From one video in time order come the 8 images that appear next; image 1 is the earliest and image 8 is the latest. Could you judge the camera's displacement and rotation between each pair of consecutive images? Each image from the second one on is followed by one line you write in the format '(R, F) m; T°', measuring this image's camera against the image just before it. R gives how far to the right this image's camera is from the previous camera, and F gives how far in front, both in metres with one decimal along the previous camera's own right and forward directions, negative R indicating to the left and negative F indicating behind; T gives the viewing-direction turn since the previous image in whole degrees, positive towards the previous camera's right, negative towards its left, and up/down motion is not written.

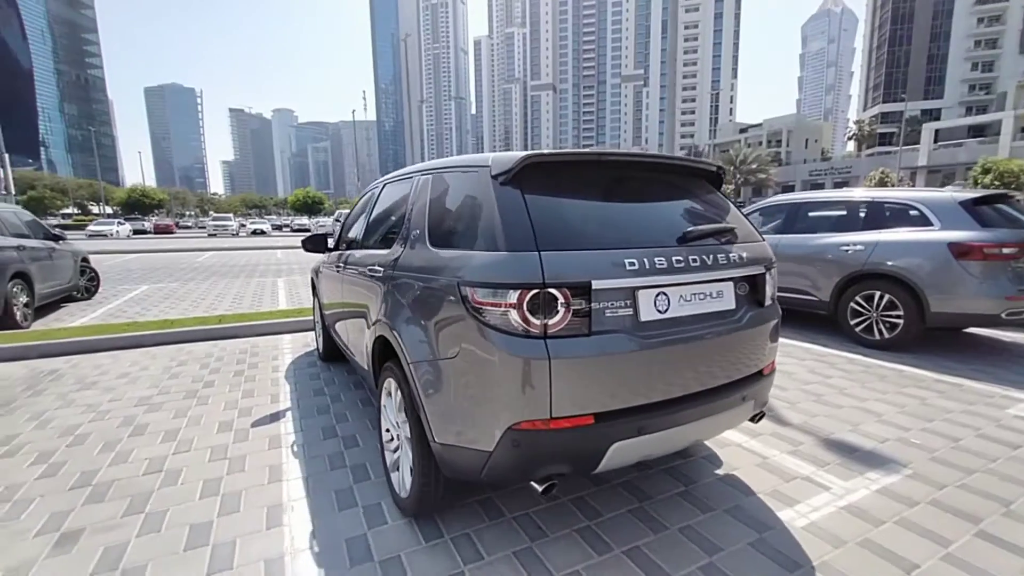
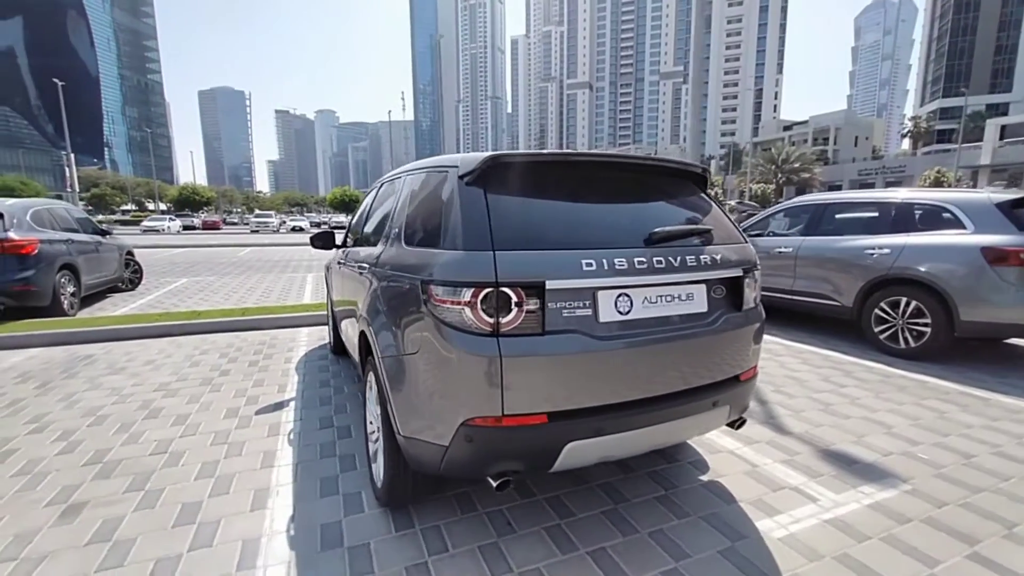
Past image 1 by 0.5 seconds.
(+0.3, 0.0) m; -4°
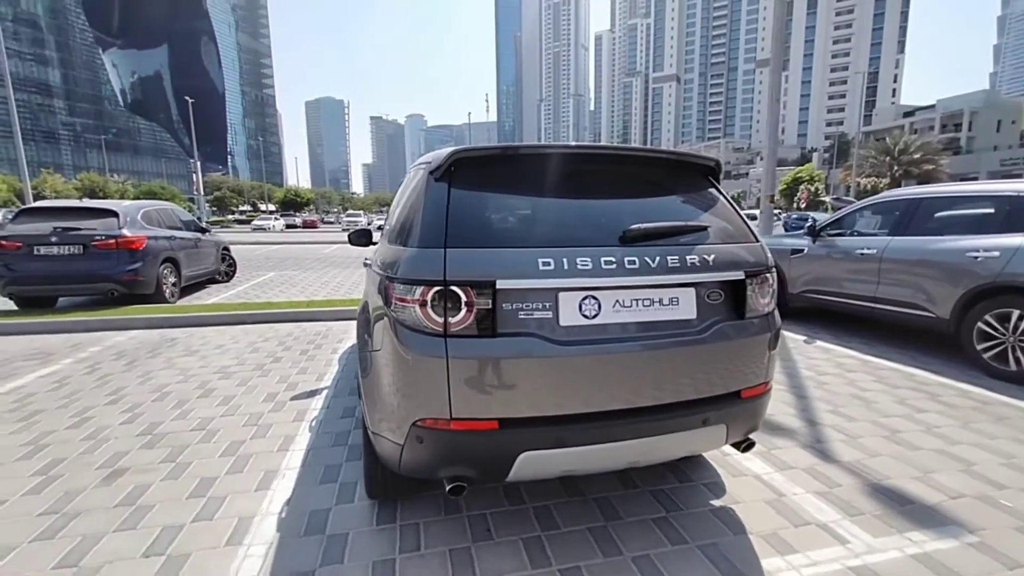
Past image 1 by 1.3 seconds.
(+0.4, +0.1) m; -10°
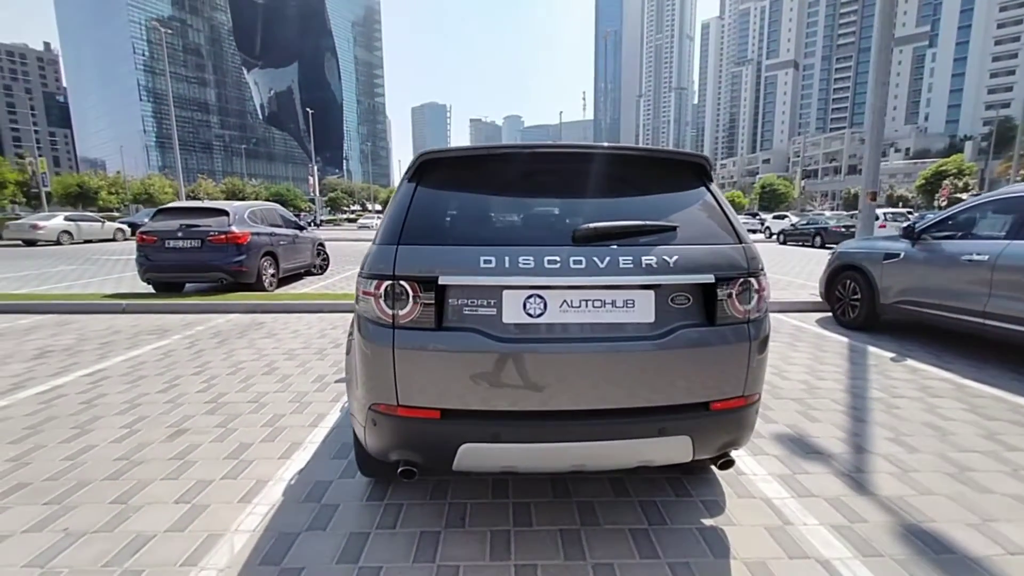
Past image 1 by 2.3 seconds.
(+0.5, 0.0) m; -11°
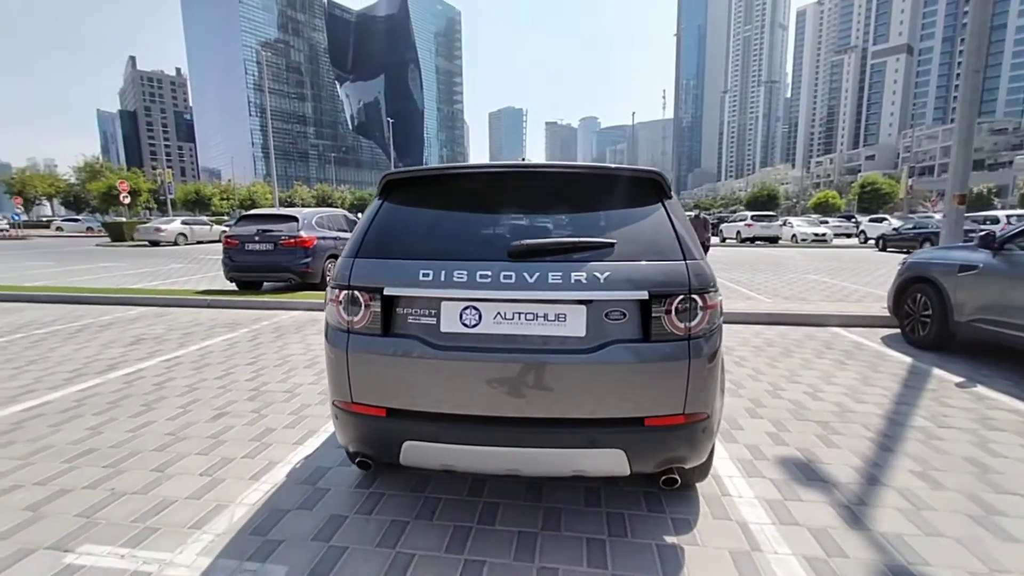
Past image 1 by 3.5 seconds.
(+0.5, -0.1) m; -9°
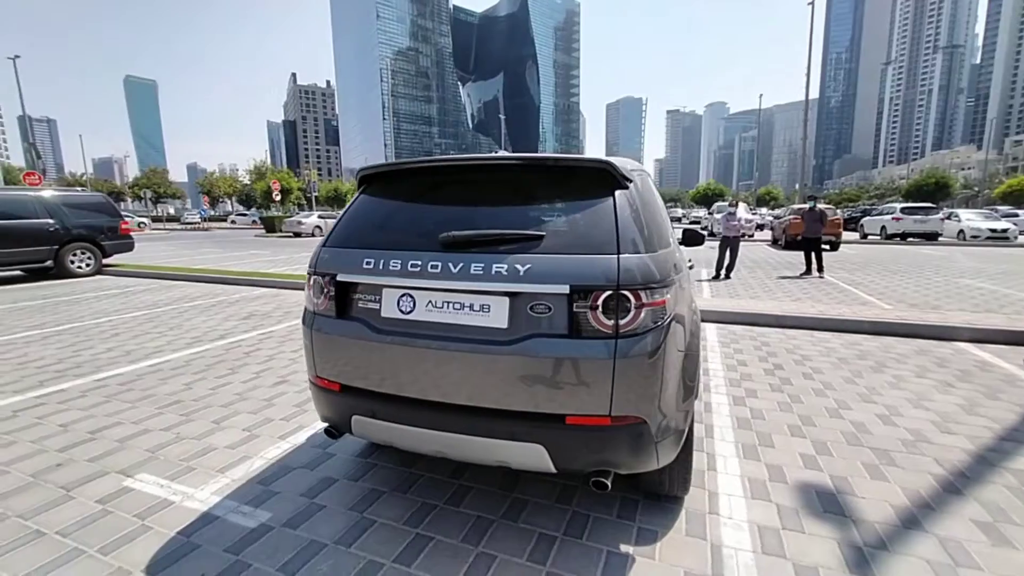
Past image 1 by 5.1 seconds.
(+0.7, +0.1) m; -14°
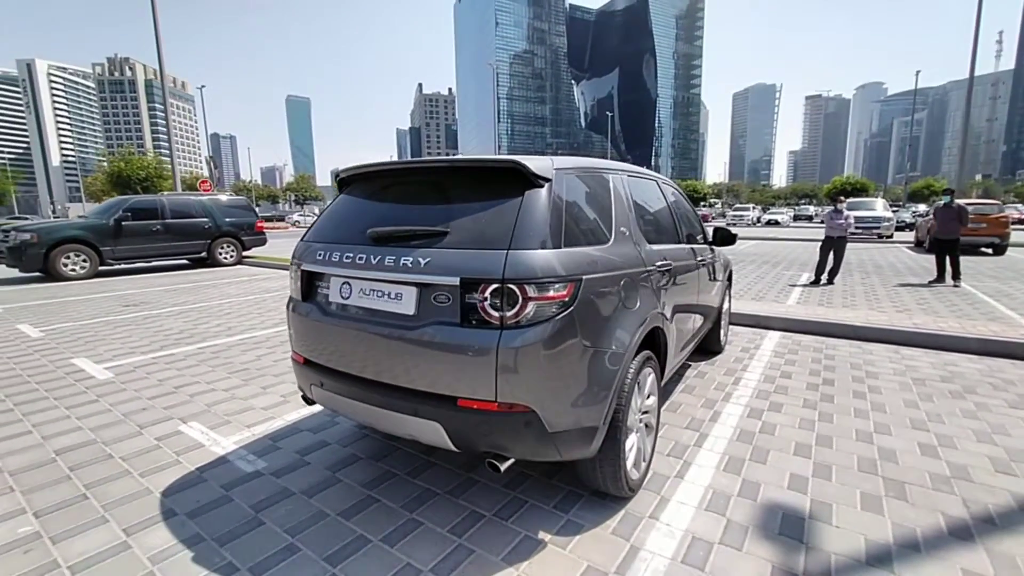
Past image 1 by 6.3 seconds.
(+0.8, 0.0) m; -13°
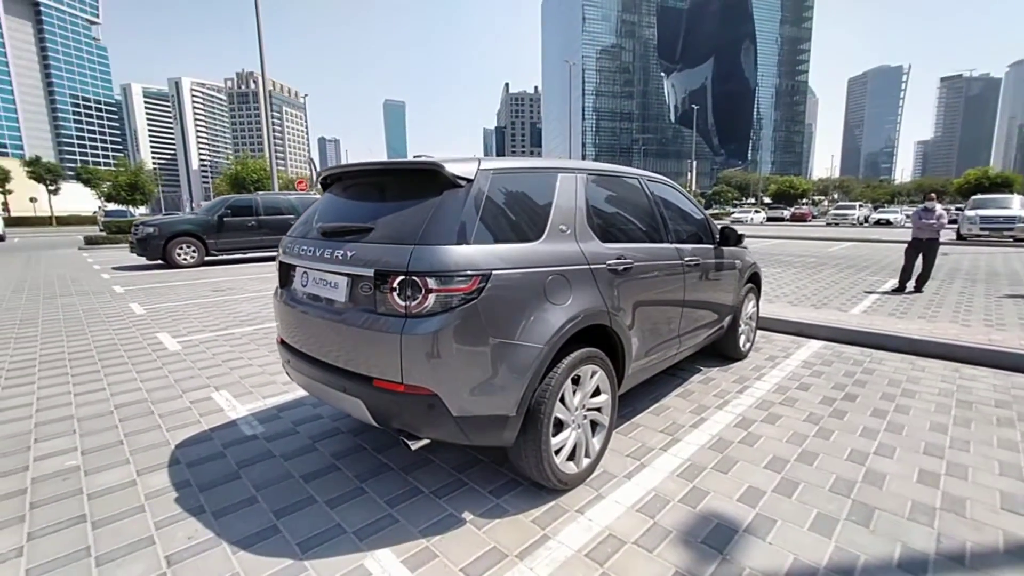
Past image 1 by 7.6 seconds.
(+0.7, -0.1) m; -10°
